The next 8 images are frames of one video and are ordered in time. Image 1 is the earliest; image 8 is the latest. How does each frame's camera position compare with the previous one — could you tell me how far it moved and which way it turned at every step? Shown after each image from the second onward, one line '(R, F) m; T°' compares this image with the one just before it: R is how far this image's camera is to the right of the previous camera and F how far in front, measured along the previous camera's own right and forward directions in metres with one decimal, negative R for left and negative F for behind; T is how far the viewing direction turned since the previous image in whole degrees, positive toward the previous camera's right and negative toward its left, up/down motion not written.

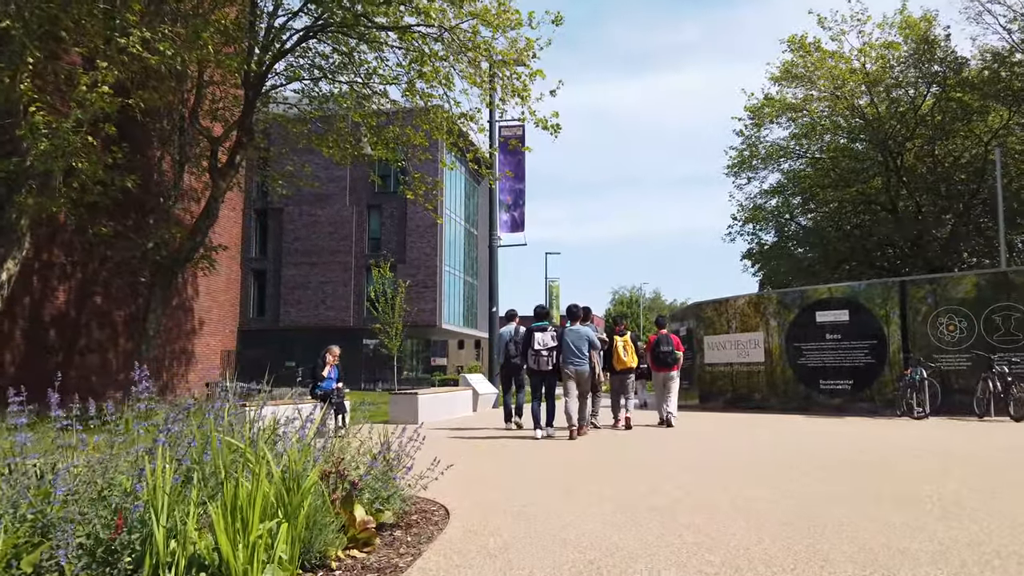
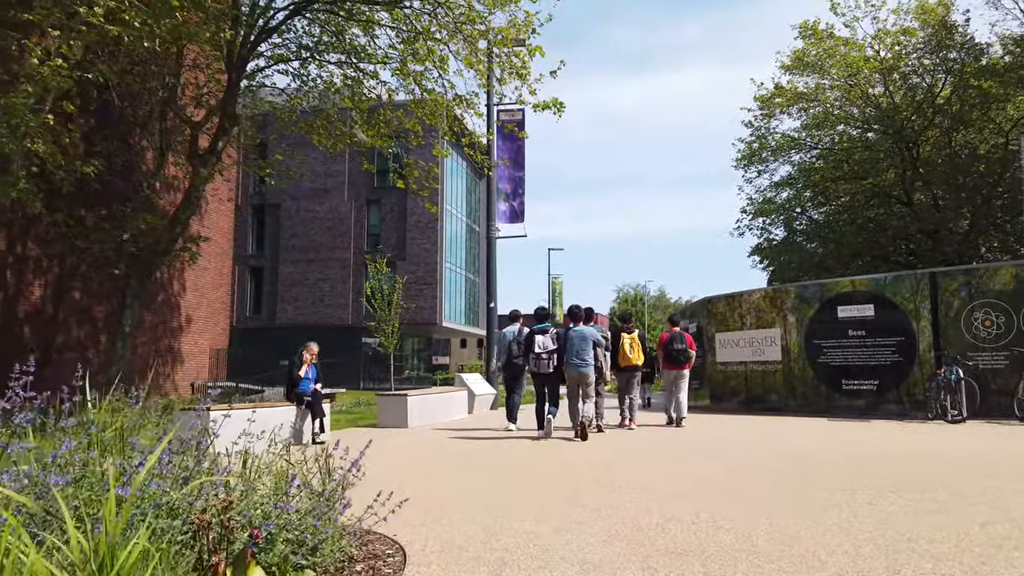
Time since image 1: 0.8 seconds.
(+0.1, +1.0) m; 0°
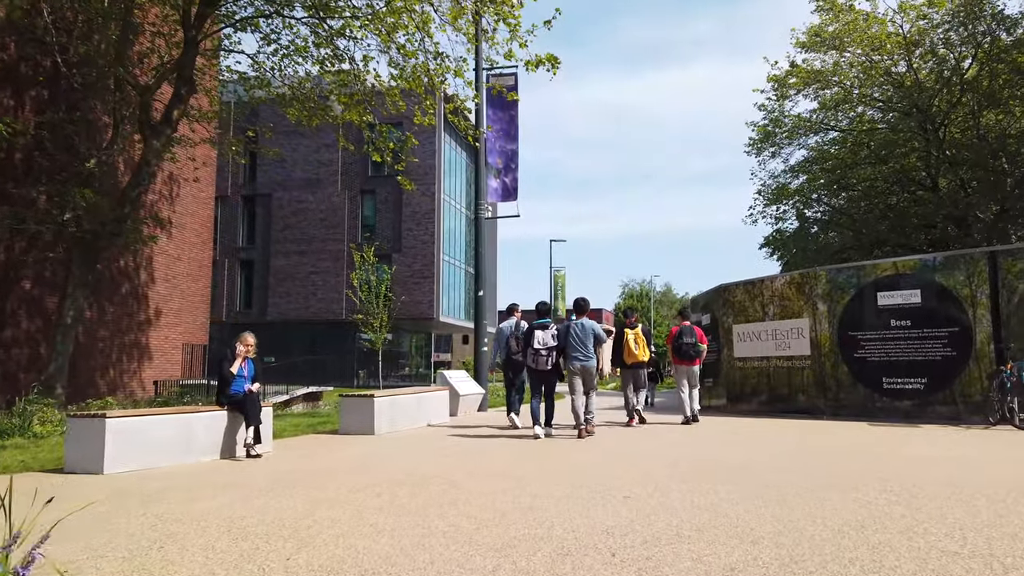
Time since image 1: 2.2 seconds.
(+0.2, +1.8) m; 0°
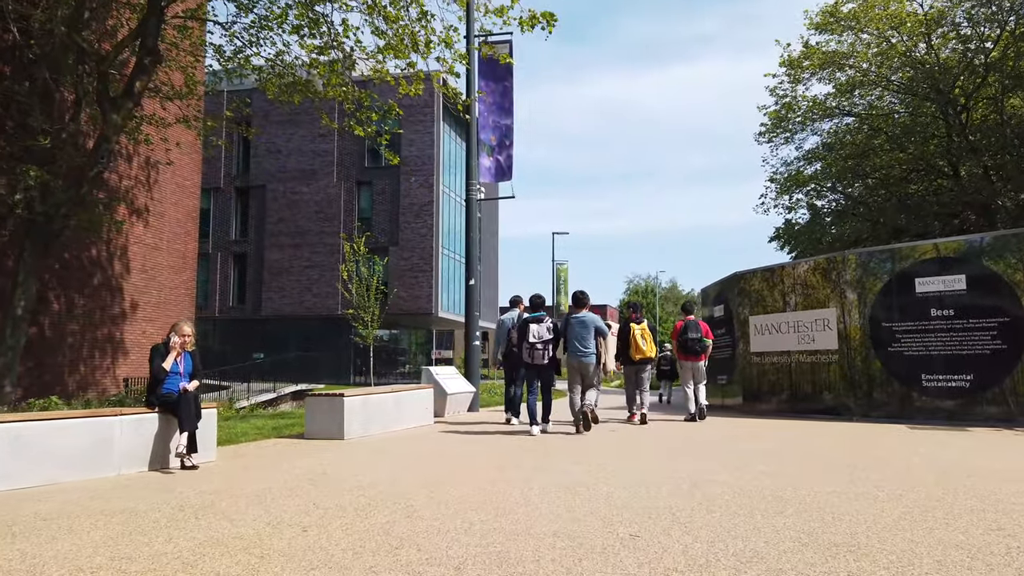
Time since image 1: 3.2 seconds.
(+0.2, +1.3) m; 0°
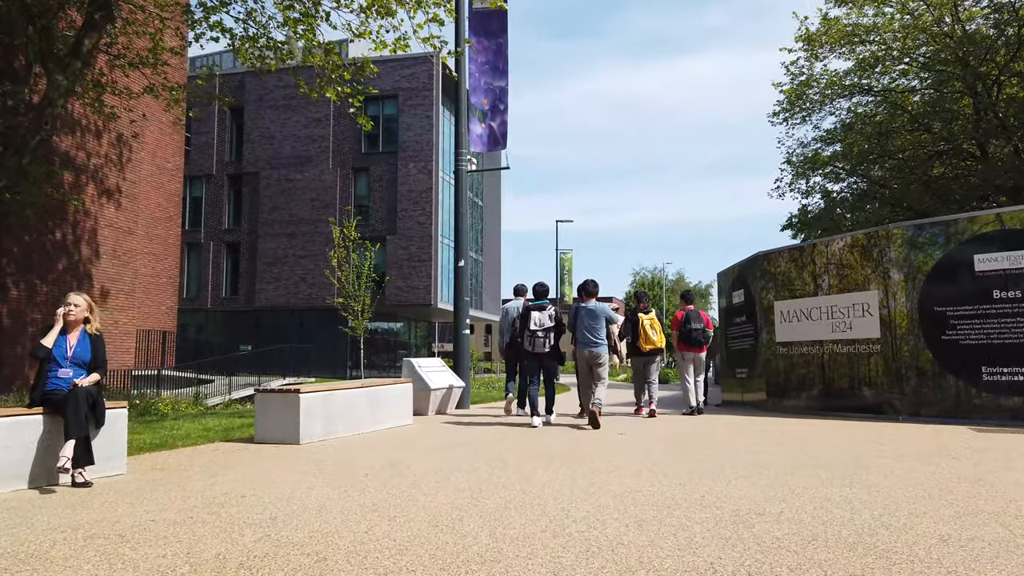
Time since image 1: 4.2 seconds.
(+0.2, +1.5) m; 0°
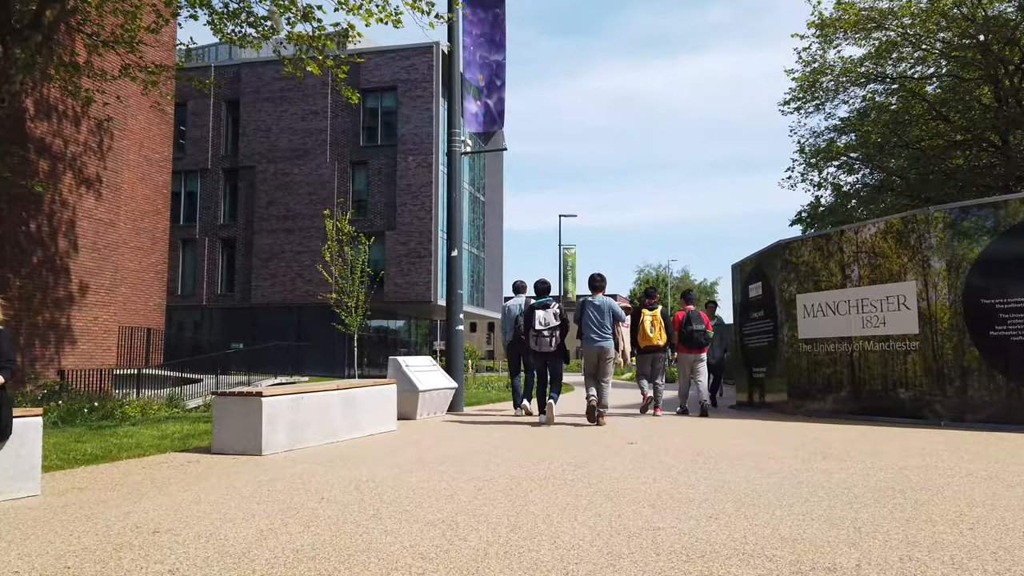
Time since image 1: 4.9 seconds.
(+0.1, +1.0) m; 0°
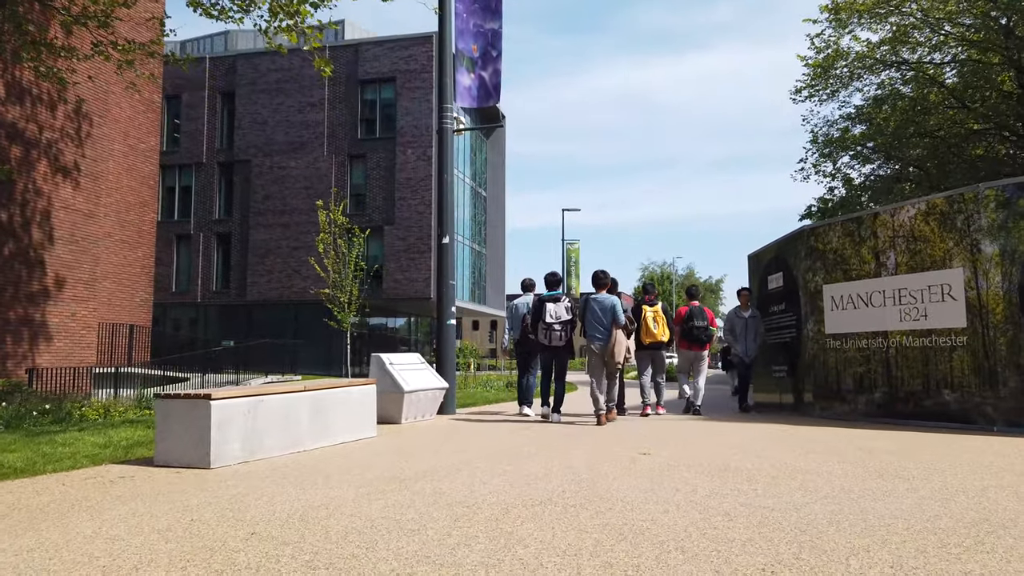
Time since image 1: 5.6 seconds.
(+0.1, +1.0) m; 0°
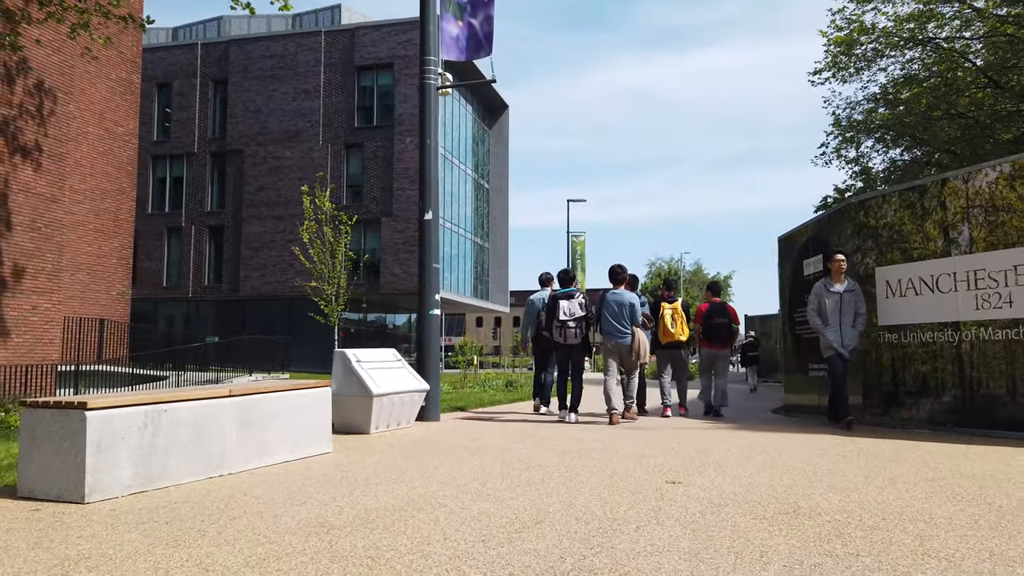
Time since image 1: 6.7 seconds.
(+0.1, +1.5) m; 0°
